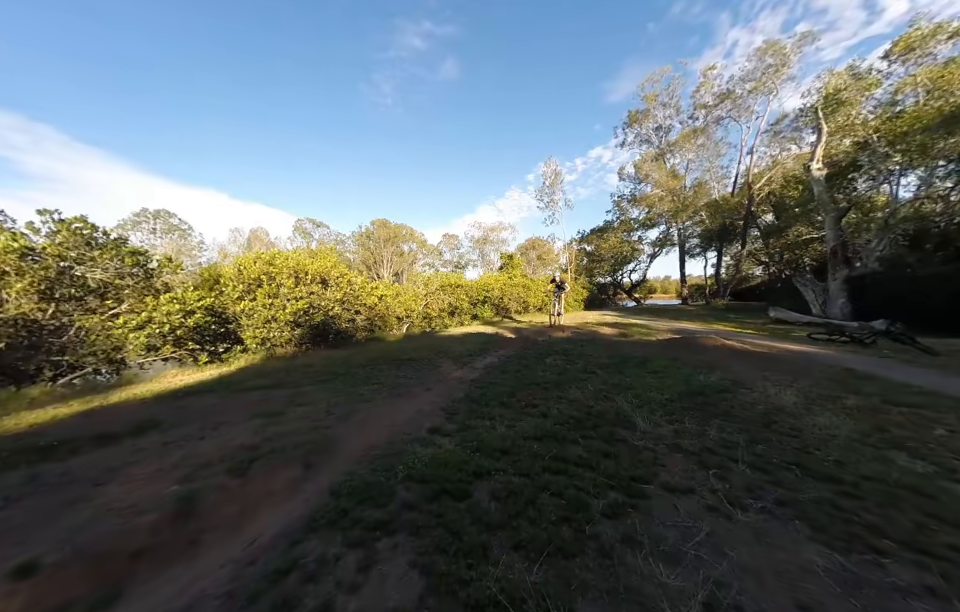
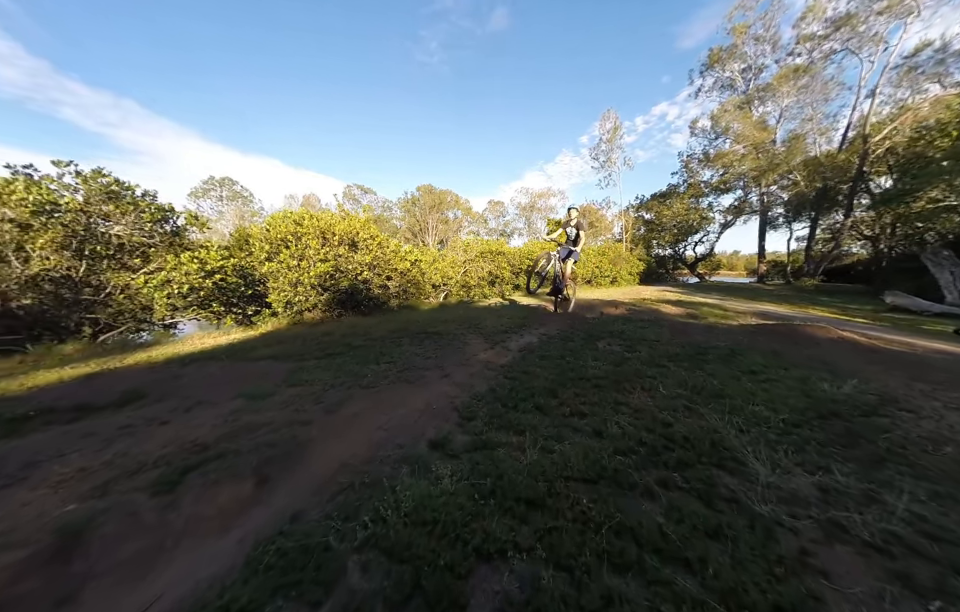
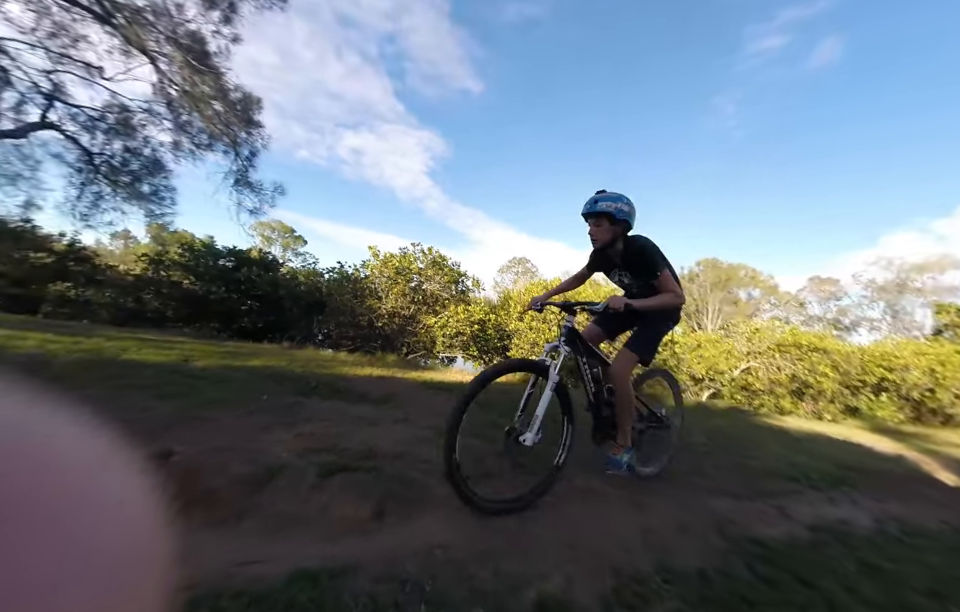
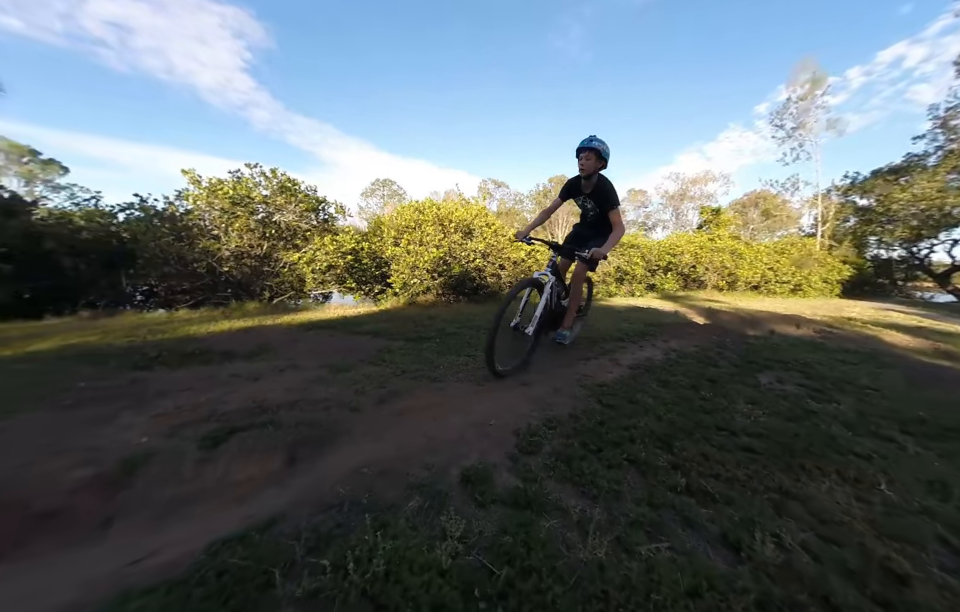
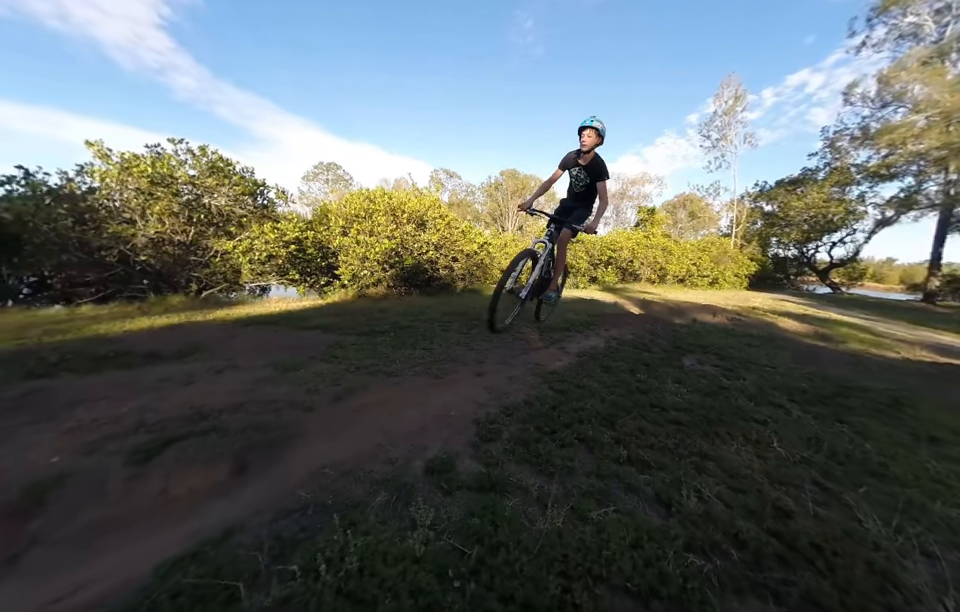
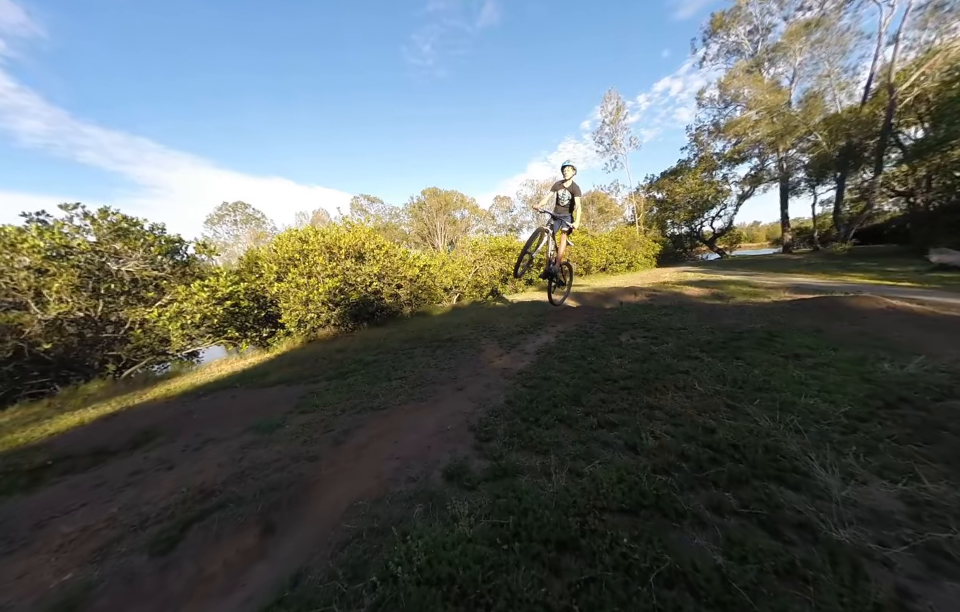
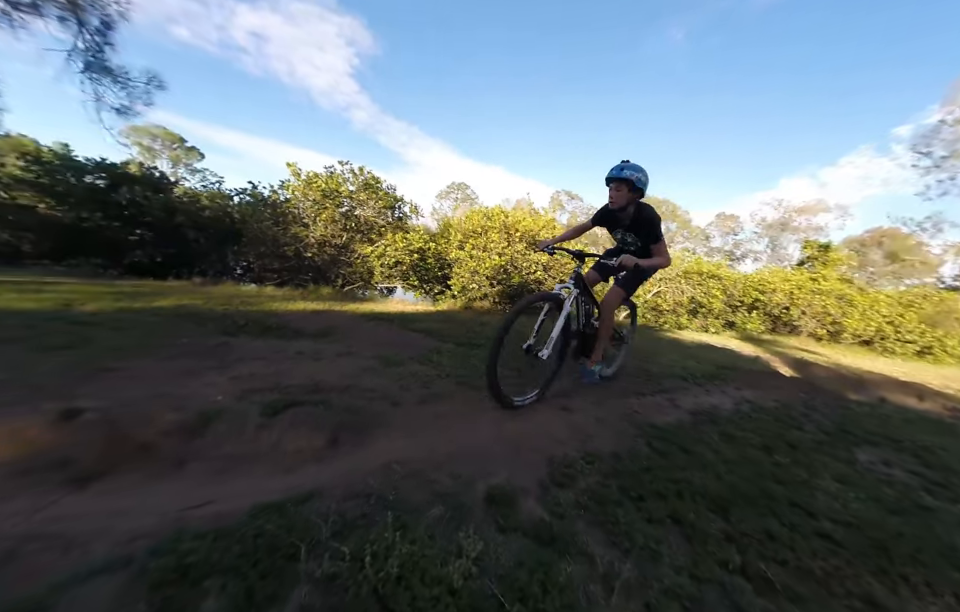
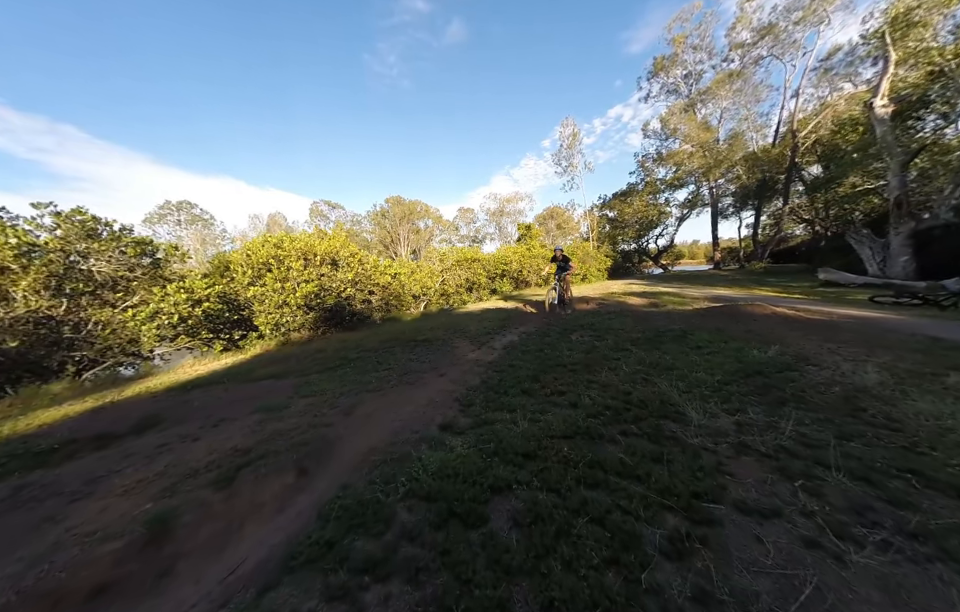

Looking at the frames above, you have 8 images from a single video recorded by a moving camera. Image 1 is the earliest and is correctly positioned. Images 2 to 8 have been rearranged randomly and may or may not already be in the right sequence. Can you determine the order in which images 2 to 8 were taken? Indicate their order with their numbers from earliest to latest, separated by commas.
8, 2, 6, 5, 4, 7, 3
